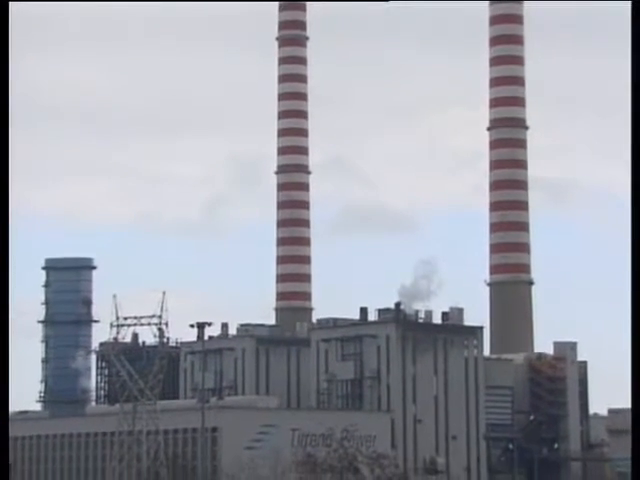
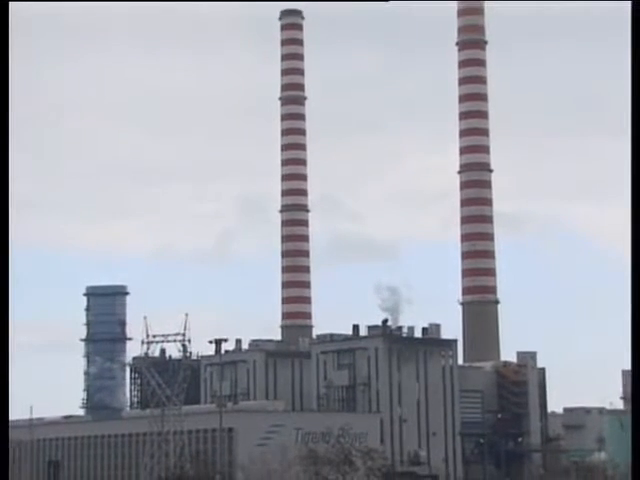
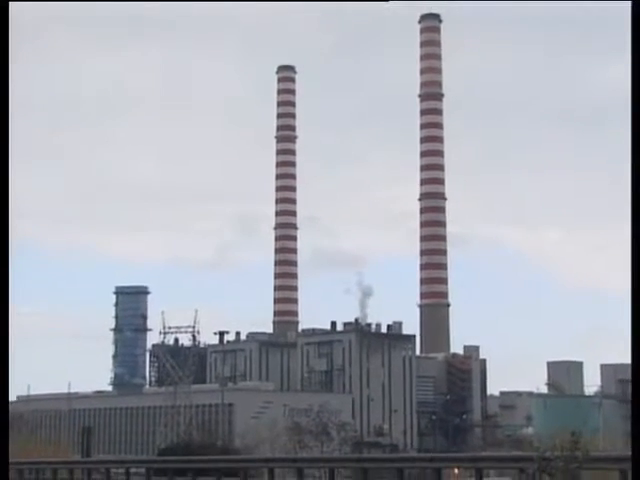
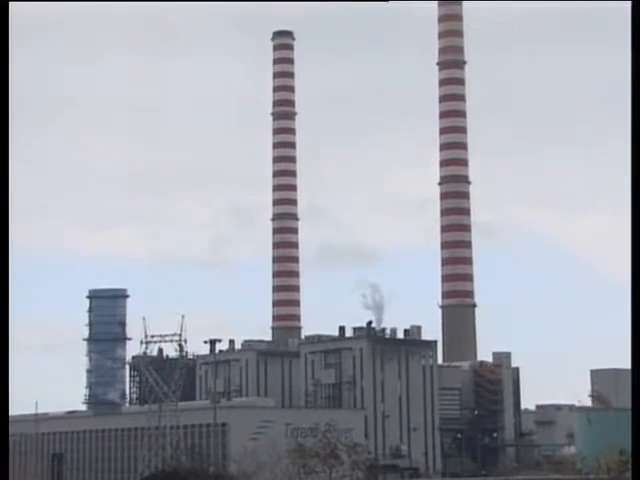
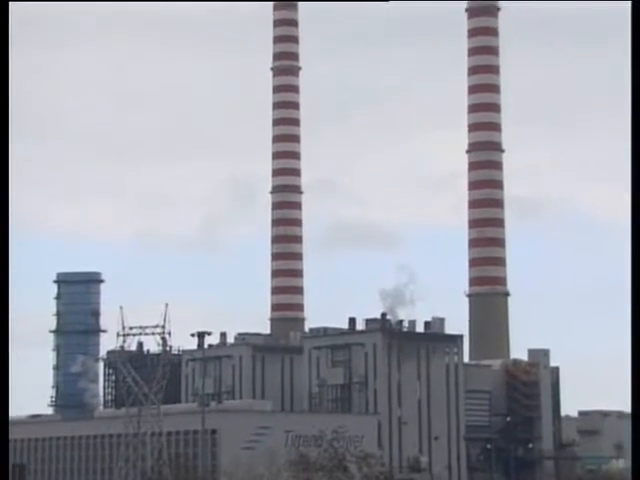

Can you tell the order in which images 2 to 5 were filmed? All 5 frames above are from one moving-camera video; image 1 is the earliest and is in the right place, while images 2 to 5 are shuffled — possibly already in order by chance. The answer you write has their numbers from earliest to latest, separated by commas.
5, 2, 4, 3
